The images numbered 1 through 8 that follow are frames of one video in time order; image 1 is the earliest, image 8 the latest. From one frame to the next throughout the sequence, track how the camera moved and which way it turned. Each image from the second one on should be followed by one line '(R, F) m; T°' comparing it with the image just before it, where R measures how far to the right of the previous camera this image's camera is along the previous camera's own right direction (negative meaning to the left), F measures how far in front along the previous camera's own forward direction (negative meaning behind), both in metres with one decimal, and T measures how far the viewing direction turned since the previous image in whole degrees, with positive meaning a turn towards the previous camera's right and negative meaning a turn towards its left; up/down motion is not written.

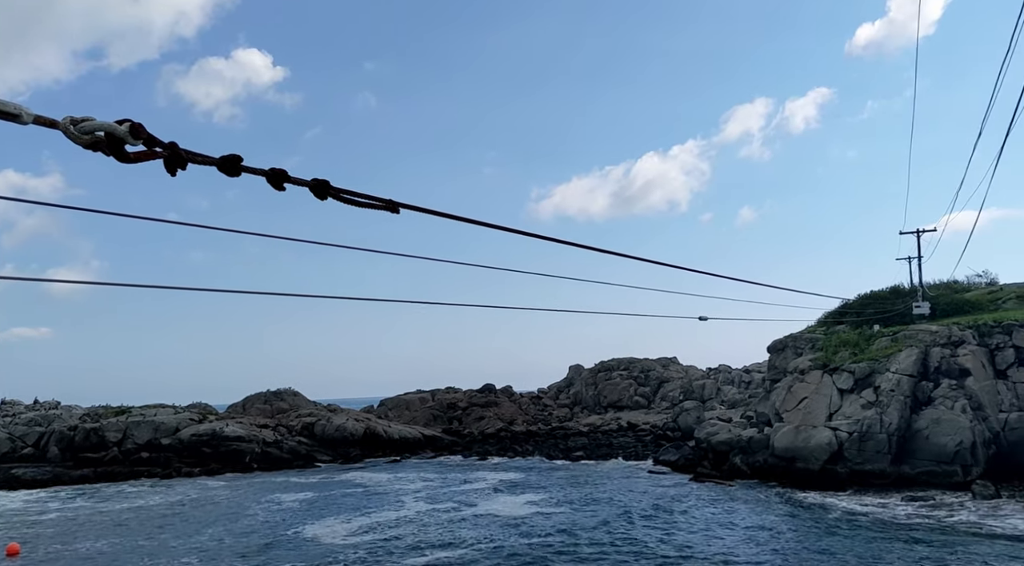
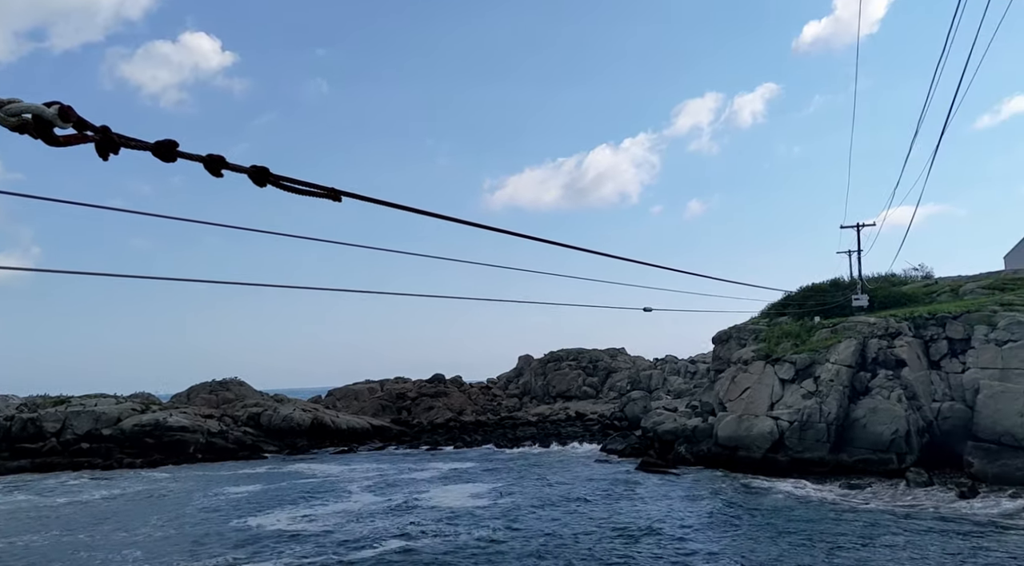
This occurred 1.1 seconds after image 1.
(+0.2, +0.9) m; +4°
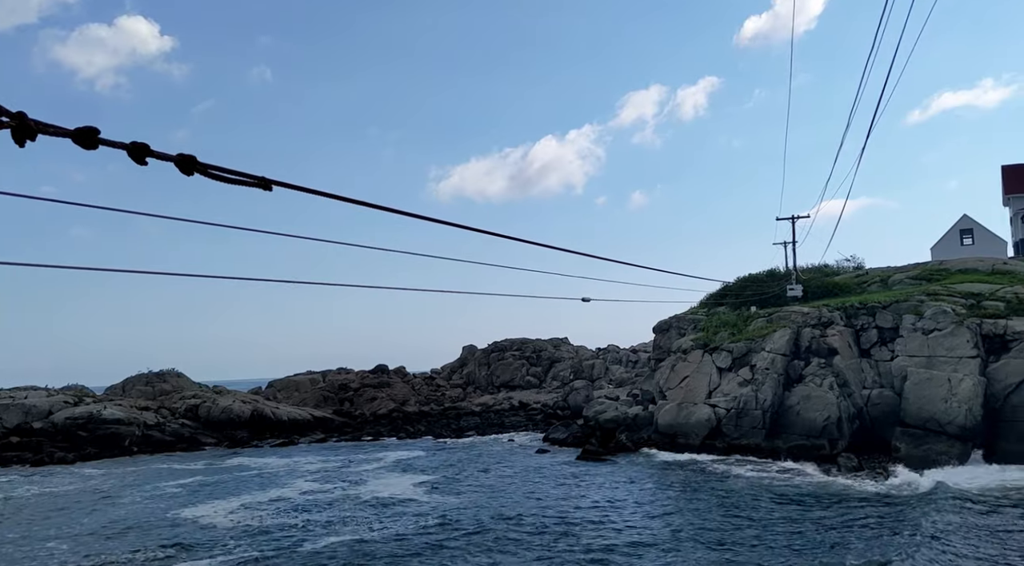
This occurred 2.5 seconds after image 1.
(+0.2, +0.9) m; +5°
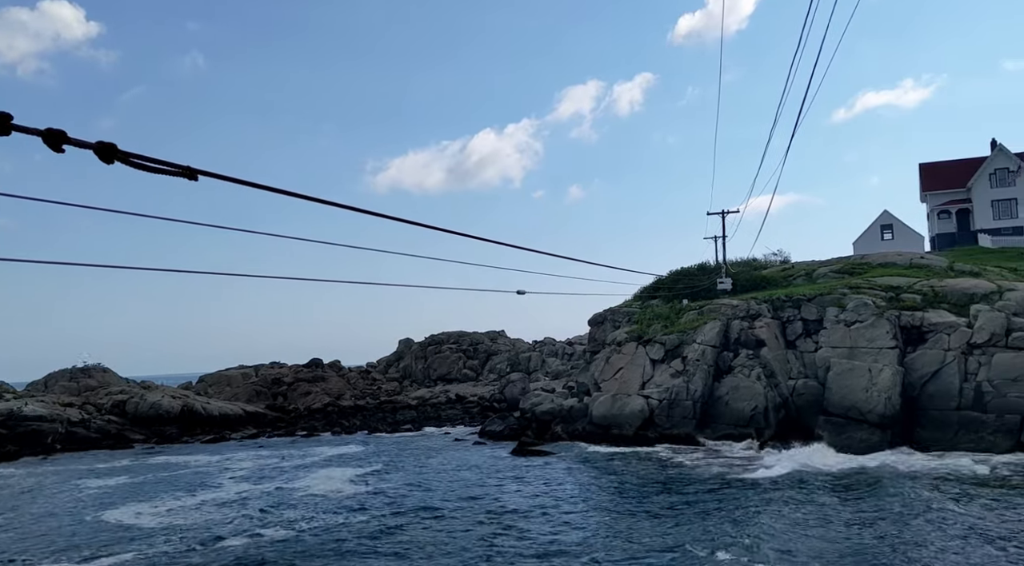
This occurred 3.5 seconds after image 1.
(+0.2, +0.6) m; +5°
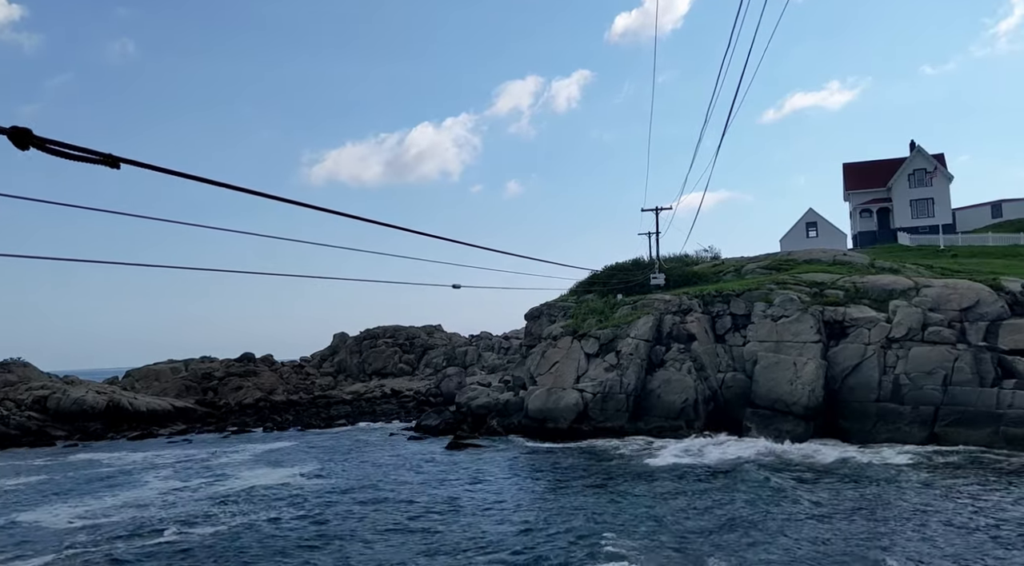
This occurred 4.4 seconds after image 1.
(+0.1, +0.5) m; +5°
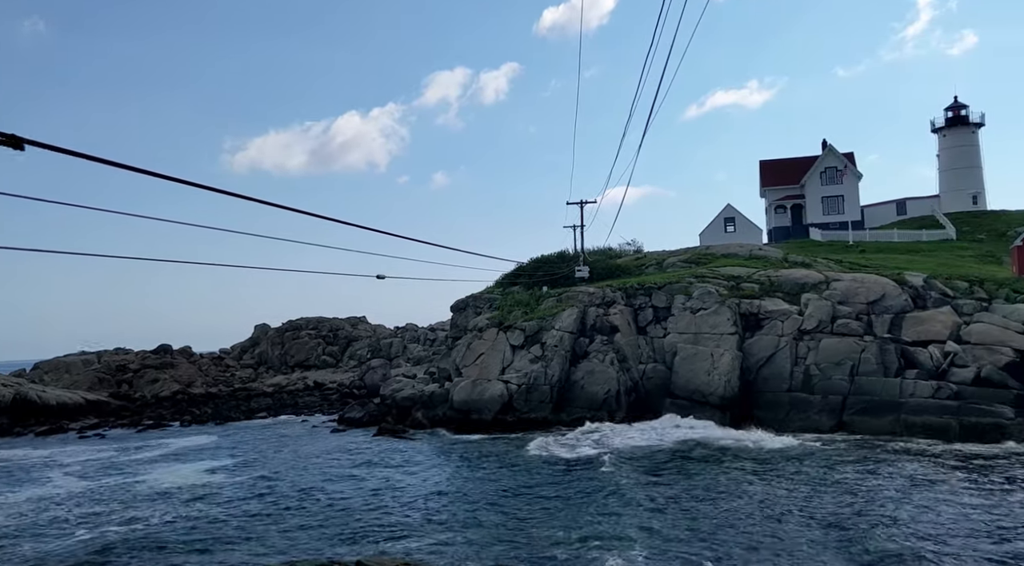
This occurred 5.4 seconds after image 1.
(+0.1, +0.4) m; +6°
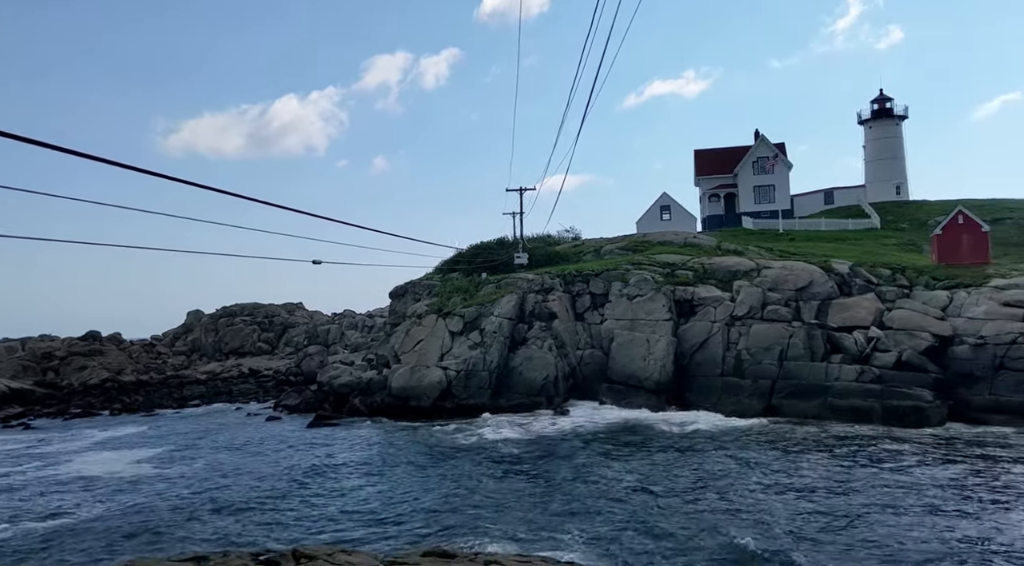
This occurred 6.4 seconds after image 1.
(+0.1, +0.3) m; +5°
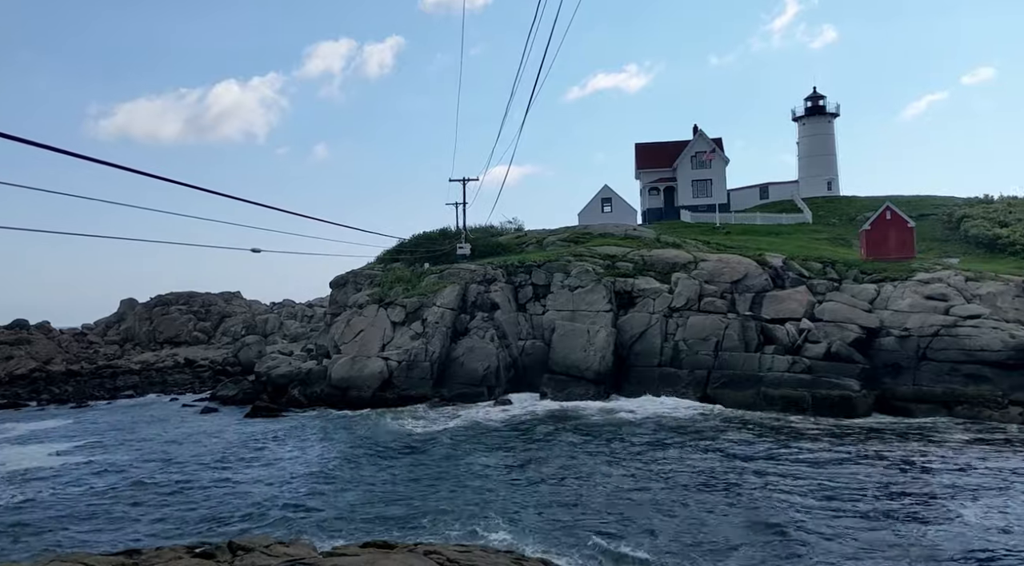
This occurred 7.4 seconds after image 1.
(+0.1, +0.2) m; +5°
